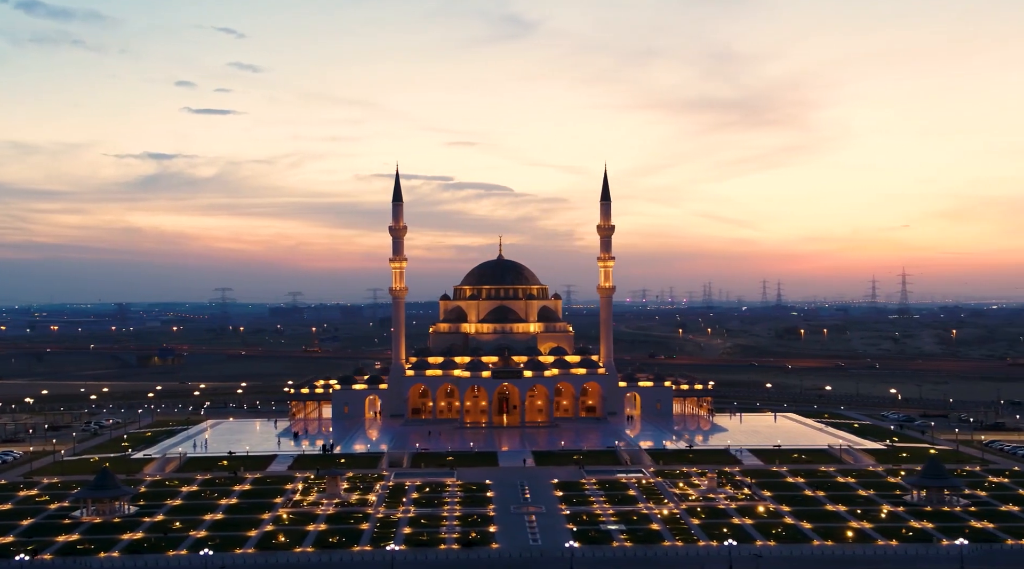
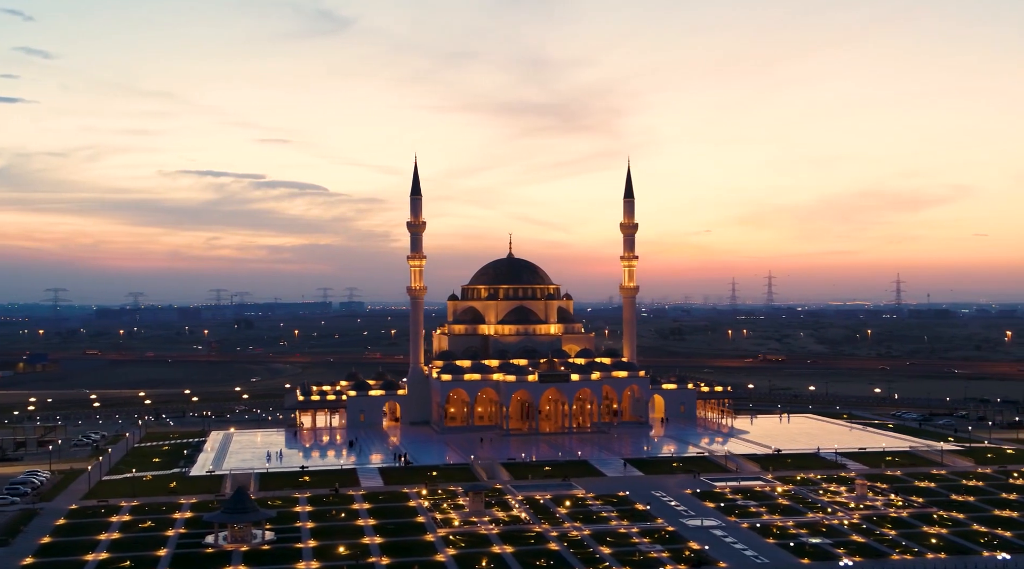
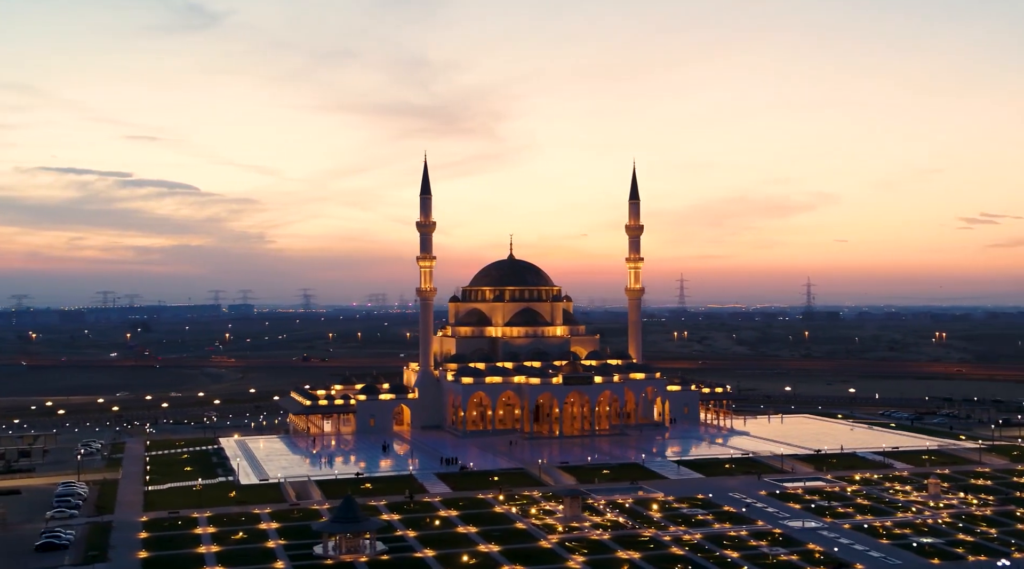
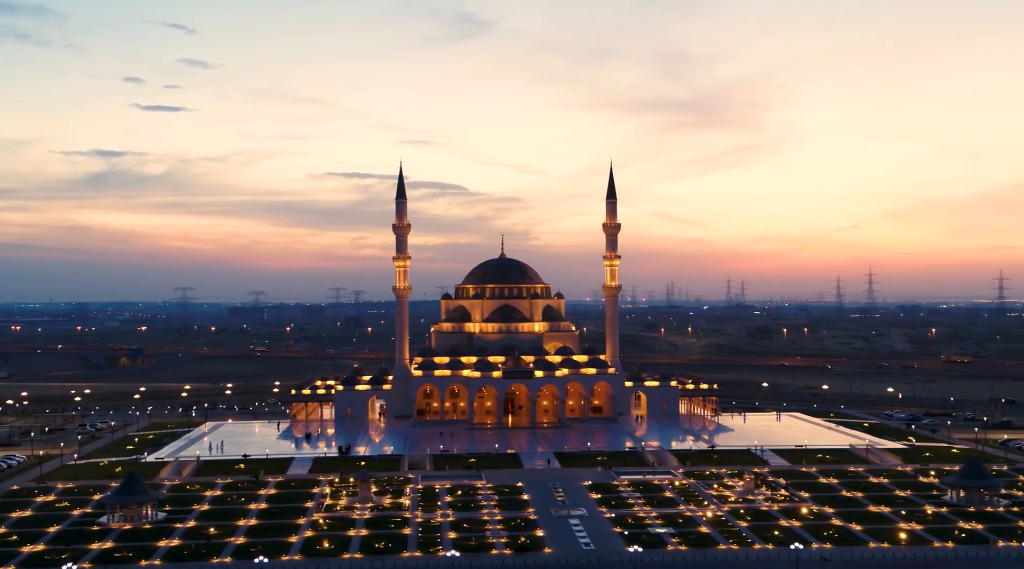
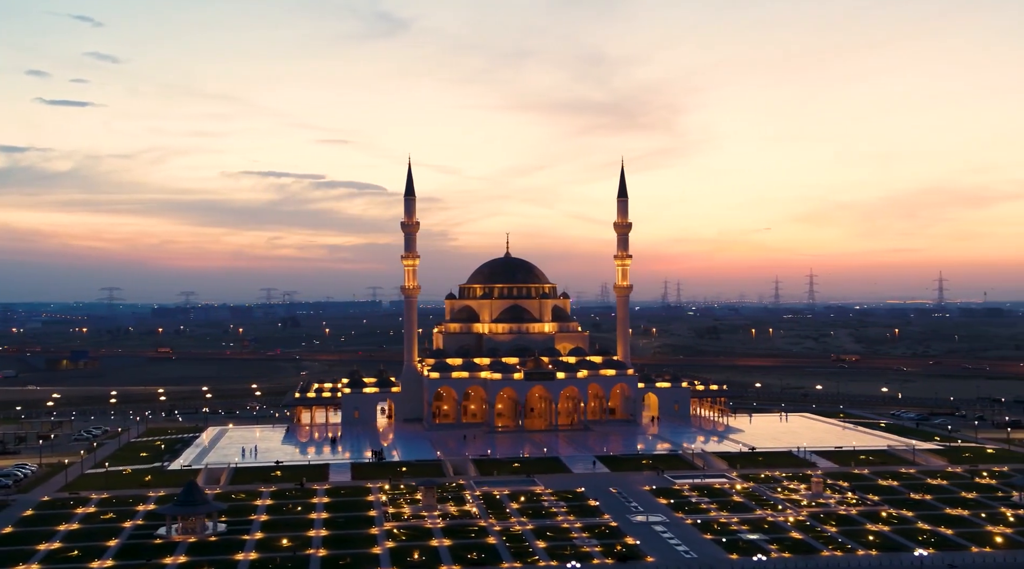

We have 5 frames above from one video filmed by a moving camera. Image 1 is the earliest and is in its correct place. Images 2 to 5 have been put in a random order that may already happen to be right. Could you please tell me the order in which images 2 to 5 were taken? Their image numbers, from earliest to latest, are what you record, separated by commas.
4, 5, 2, 3
